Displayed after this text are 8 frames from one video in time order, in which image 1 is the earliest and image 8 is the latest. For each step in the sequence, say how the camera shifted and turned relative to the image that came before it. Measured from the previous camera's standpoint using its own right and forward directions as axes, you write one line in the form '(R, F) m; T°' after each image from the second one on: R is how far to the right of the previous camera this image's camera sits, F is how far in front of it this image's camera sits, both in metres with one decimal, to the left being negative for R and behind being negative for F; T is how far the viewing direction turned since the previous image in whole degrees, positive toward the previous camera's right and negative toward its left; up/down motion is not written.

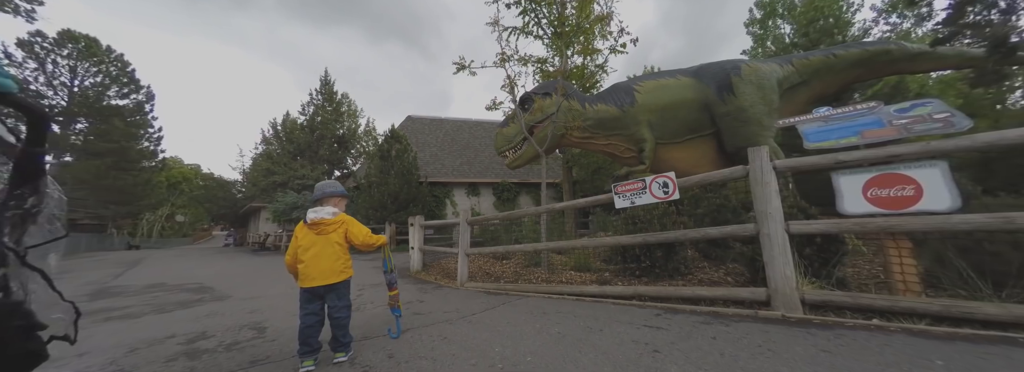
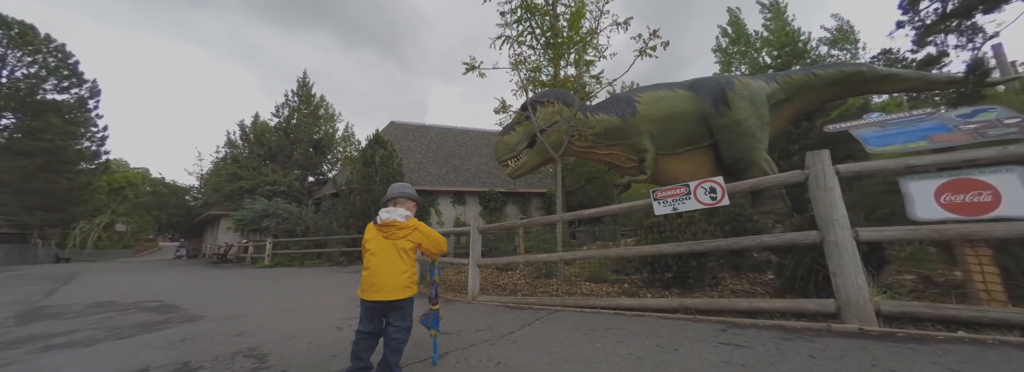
(-0.6, +0.3) m; +5°
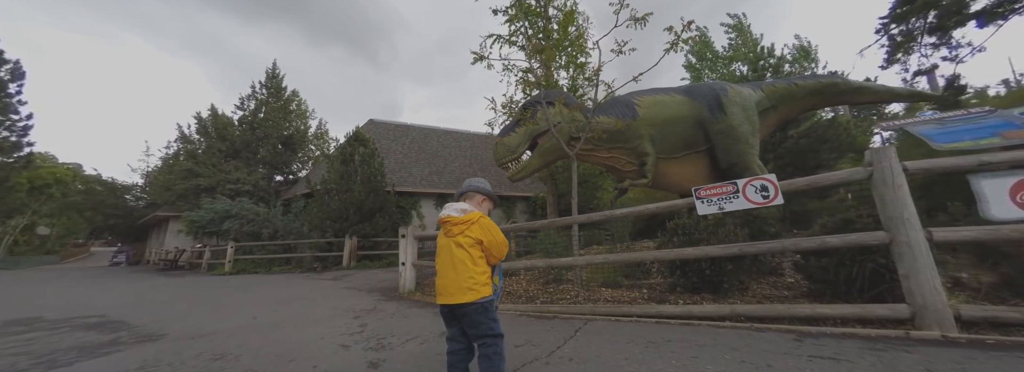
(-0.6, +0.4) m; +5°
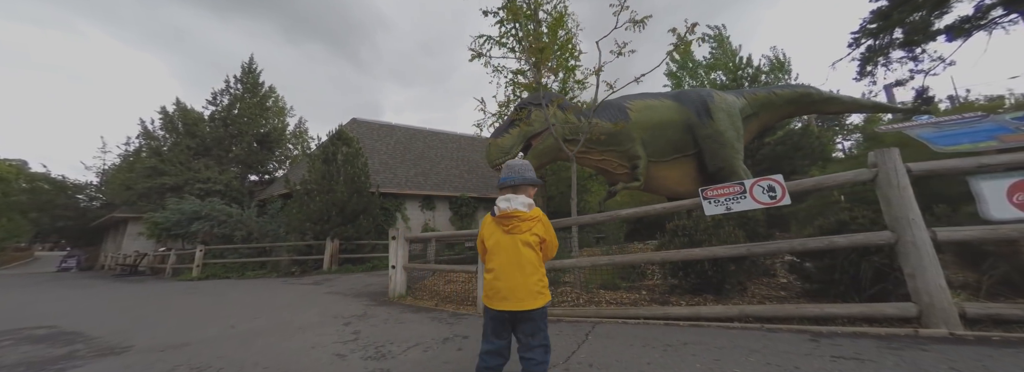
(-0.2, +0.1) m; +3°
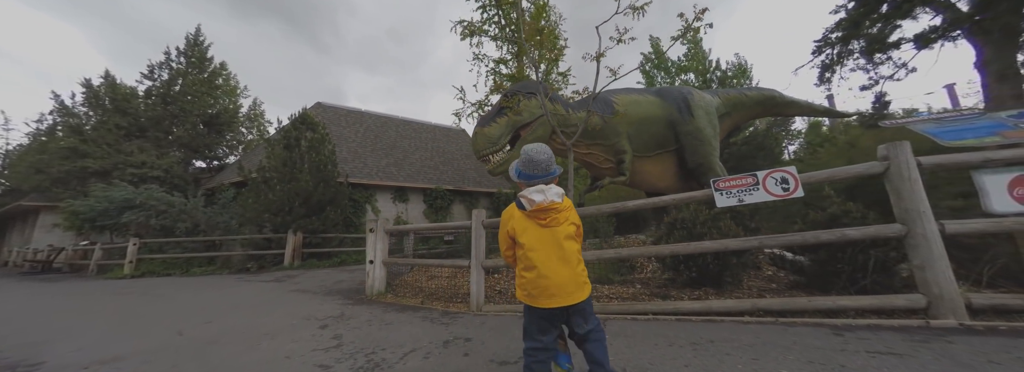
(-0.3, +0.3) m; +6°
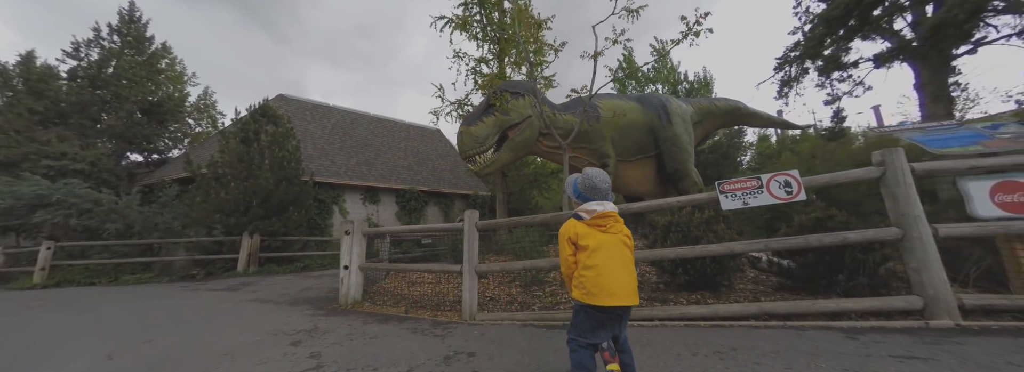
(-0.3, +0.2) m; +6°
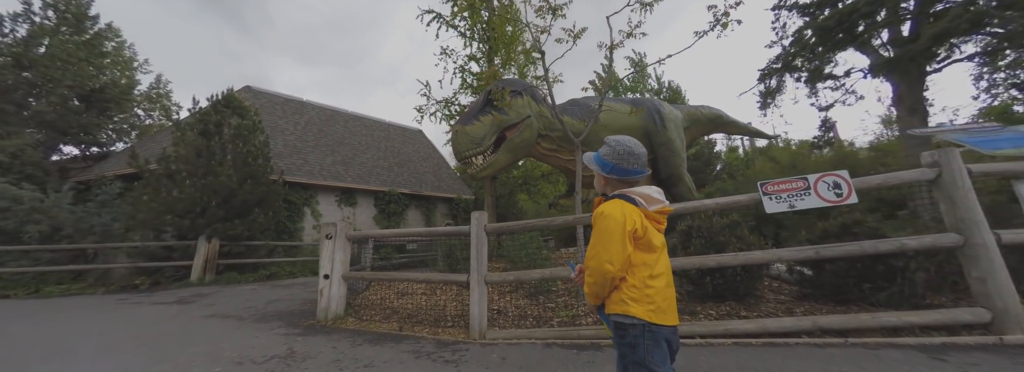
(-0.4, +0.4) m; +4°
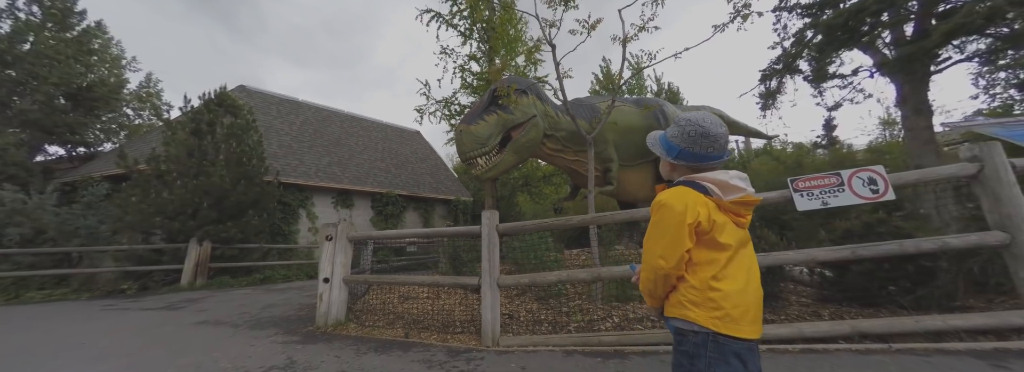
(-0.2, +0.2) m; +1°
